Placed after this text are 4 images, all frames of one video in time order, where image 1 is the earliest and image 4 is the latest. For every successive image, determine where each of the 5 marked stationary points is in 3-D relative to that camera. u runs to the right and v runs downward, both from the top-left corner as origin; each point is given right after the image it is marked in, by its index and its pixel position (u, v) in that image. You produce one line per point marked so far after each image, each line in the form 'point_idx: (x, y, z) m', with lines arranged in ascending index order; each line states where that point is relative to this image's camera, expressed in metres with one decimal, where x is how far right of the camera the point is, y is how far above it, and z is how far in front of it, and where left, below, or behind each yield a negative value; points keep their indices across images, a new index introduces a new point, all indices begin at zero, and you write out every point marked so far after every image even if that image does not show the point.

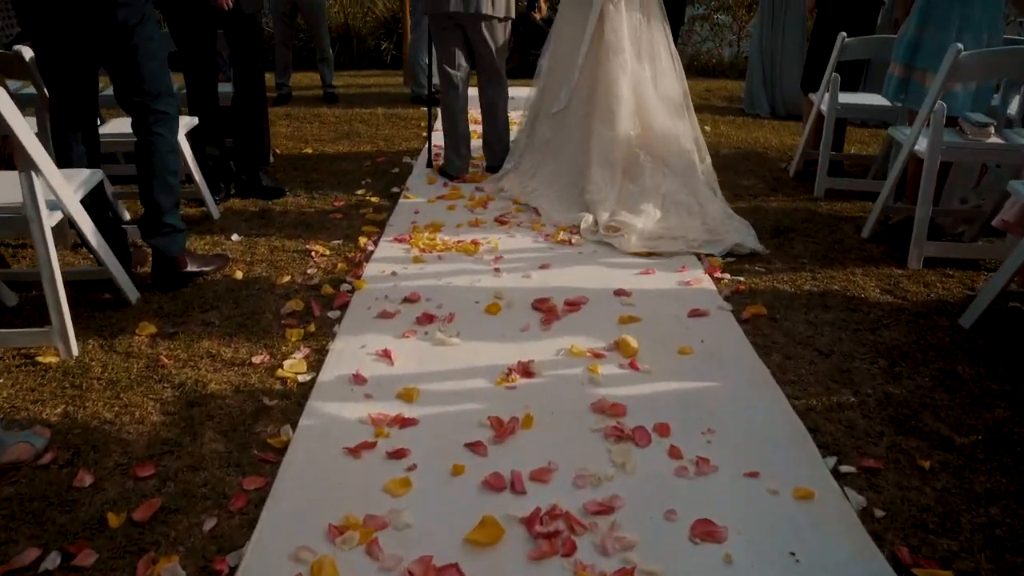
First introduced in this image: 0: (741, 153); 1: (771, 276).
0: (+1.4, +0.8, +5.3) m
1: (+1.0, 0.0, +3.1) m
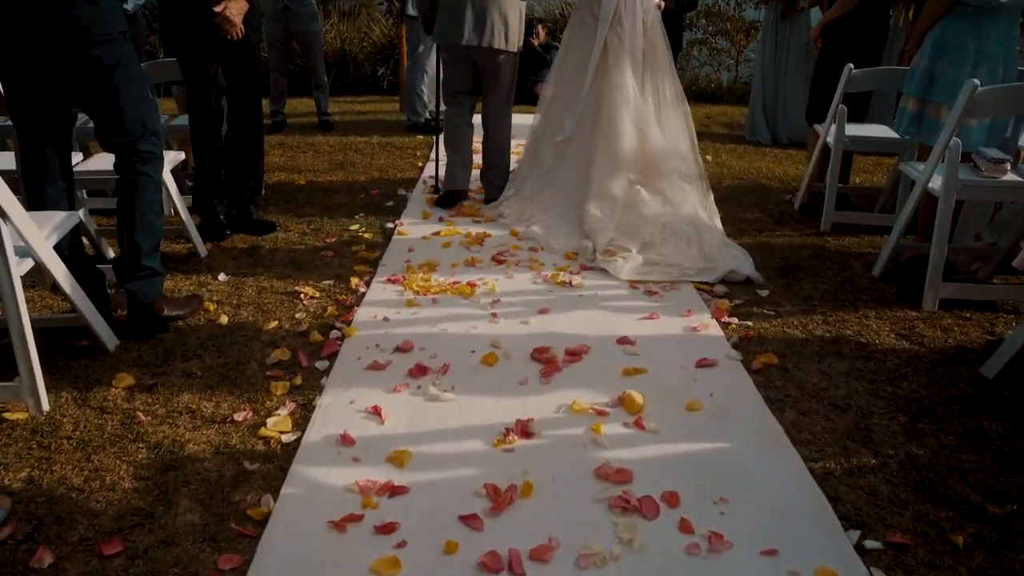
0: (+1.4, +0.6, +5.2) m
1: (+0.9, -0.1, +3.0) m
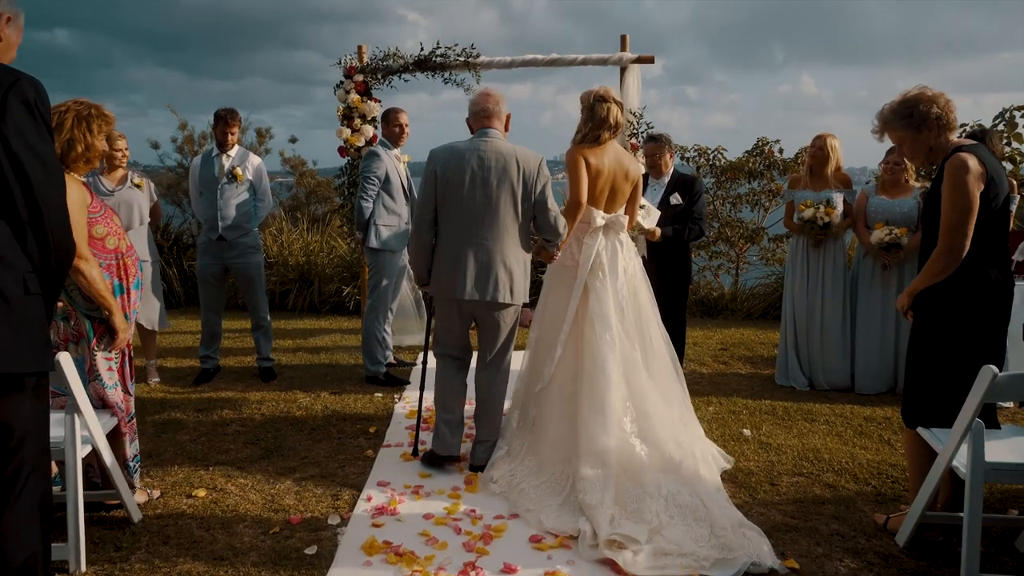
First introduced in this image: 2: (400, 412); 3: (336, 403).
0: (+1.3, -0.9, +3.7) m
1: (+0.9, -1.2, +1.5) m
2: (-0.7, -0.7, +5.1) m
3: (-1.1, -0.7, +5.4) m
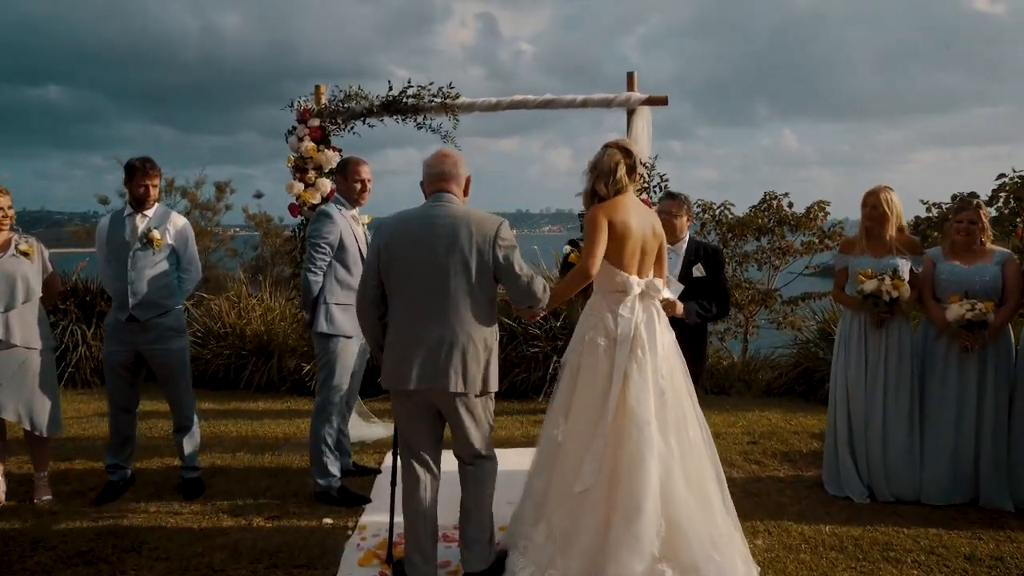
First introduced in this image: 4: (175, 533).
0: (+1.3, -1.3, +2.5) m
1: (+0.9, -1.4, +0.2) m
2: (-0.7, -1.2, +3.9) m
3: (-1.2, -1.2, +4.1) m
4: (-1.7, -1.2, +4.2) m
